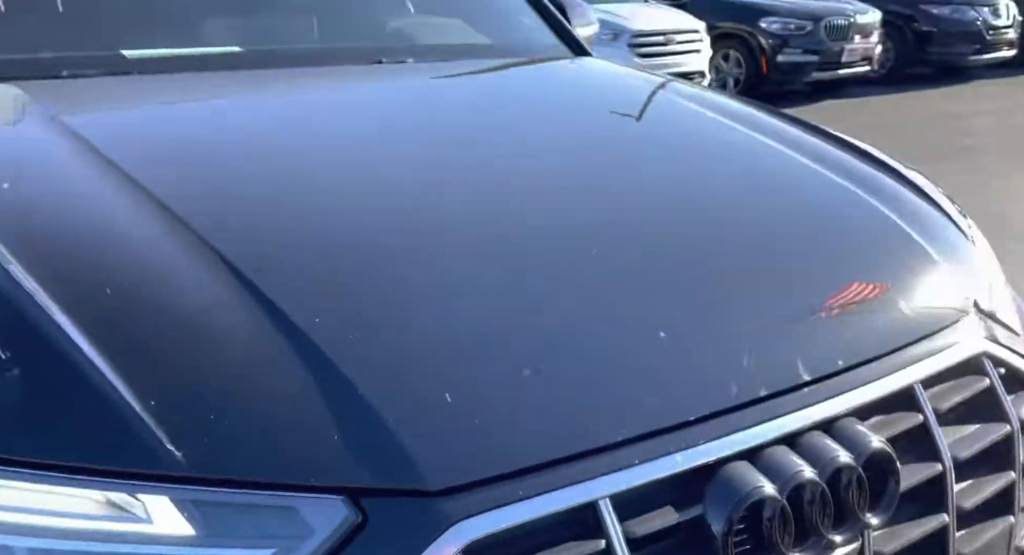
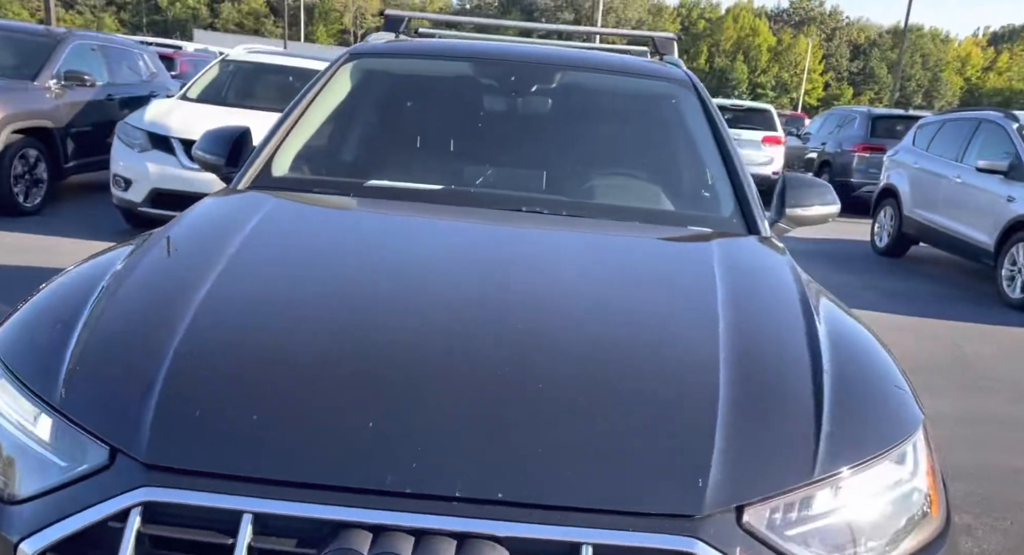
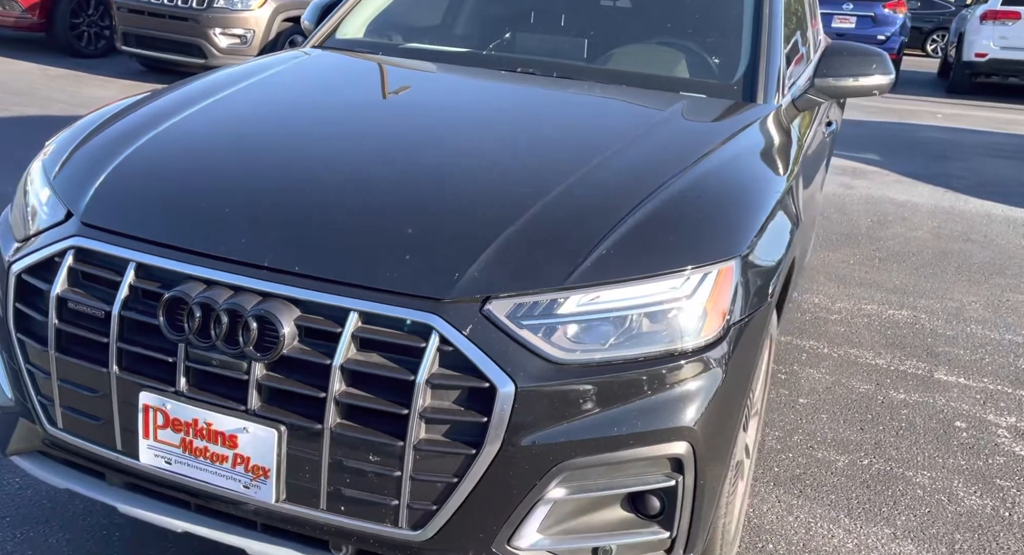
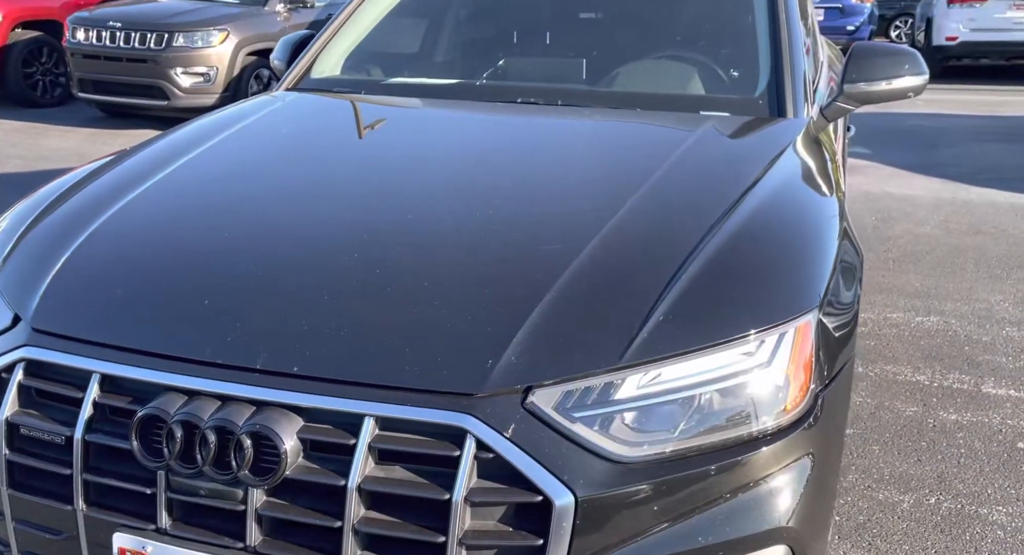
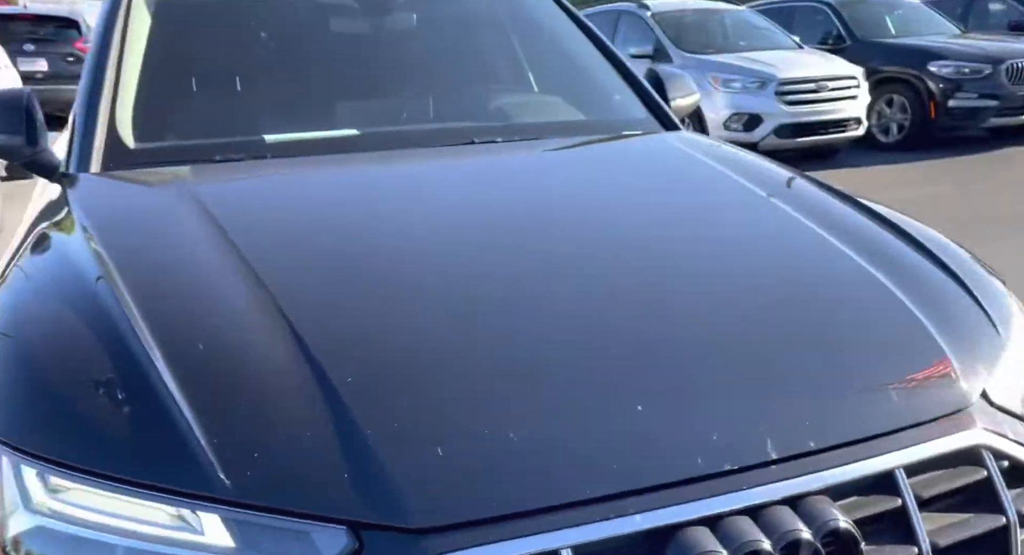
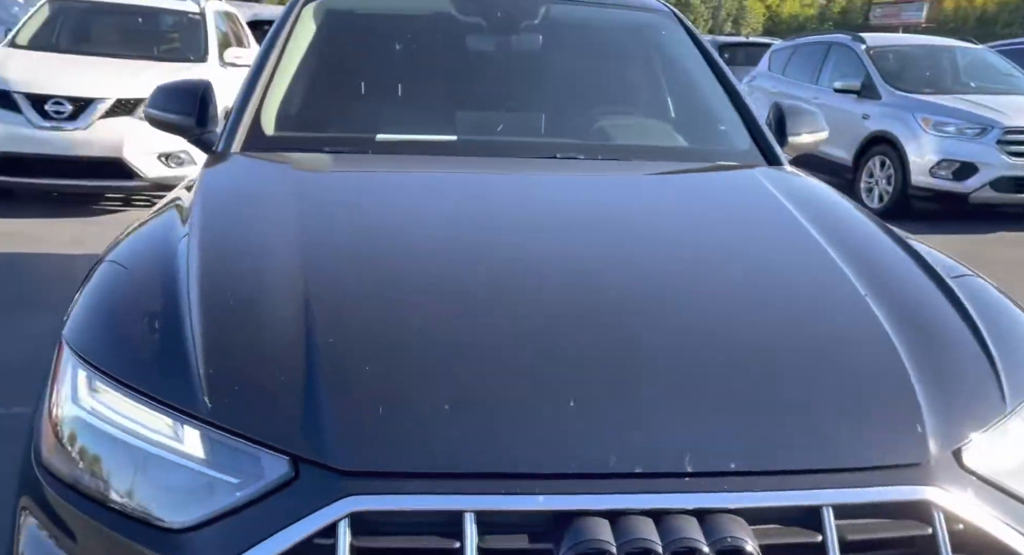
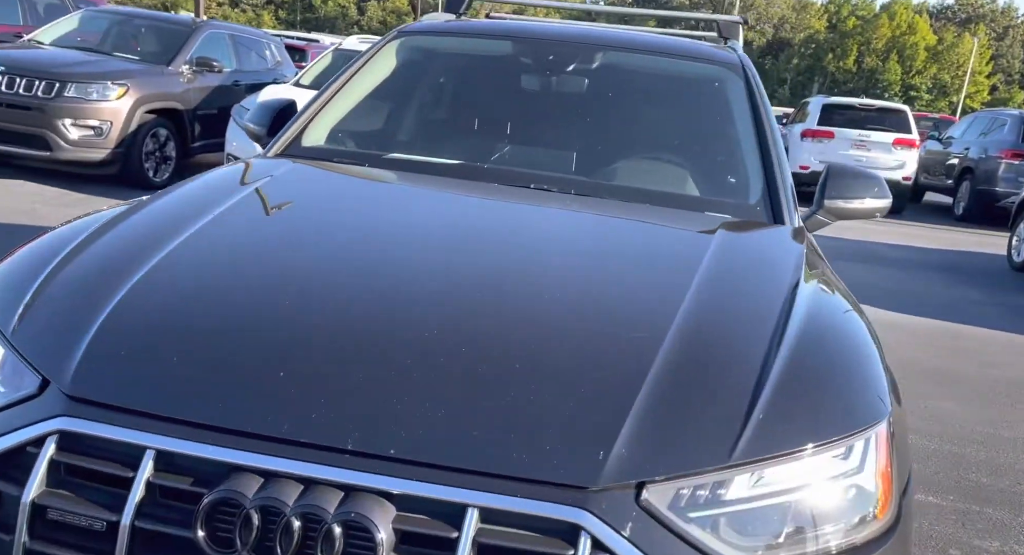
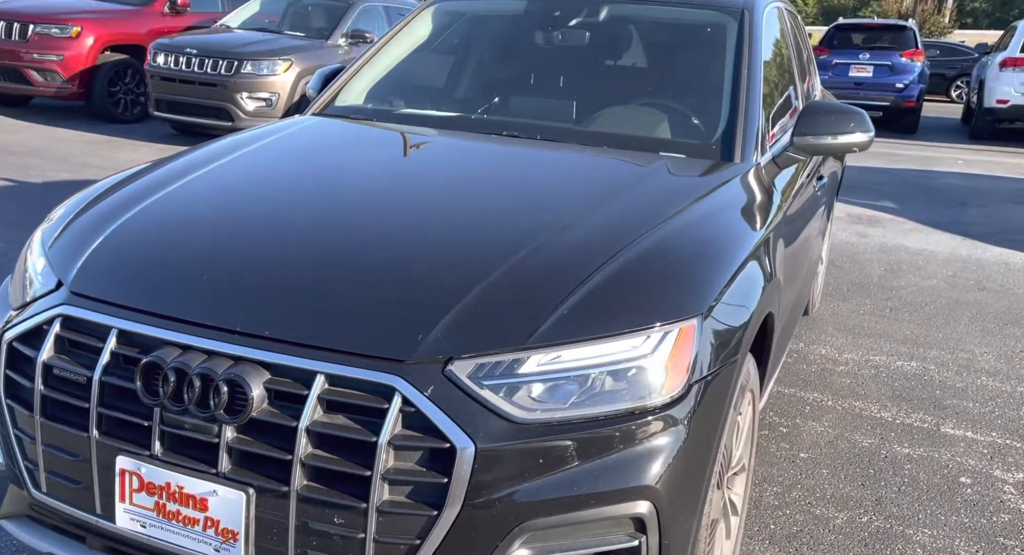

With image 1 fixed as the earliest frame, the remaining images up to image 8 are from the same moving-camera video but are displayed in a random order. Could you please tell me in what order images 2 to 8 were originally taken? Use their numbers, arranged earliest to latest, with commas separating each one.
5, 6, 2, 7, 4, 3, 8
